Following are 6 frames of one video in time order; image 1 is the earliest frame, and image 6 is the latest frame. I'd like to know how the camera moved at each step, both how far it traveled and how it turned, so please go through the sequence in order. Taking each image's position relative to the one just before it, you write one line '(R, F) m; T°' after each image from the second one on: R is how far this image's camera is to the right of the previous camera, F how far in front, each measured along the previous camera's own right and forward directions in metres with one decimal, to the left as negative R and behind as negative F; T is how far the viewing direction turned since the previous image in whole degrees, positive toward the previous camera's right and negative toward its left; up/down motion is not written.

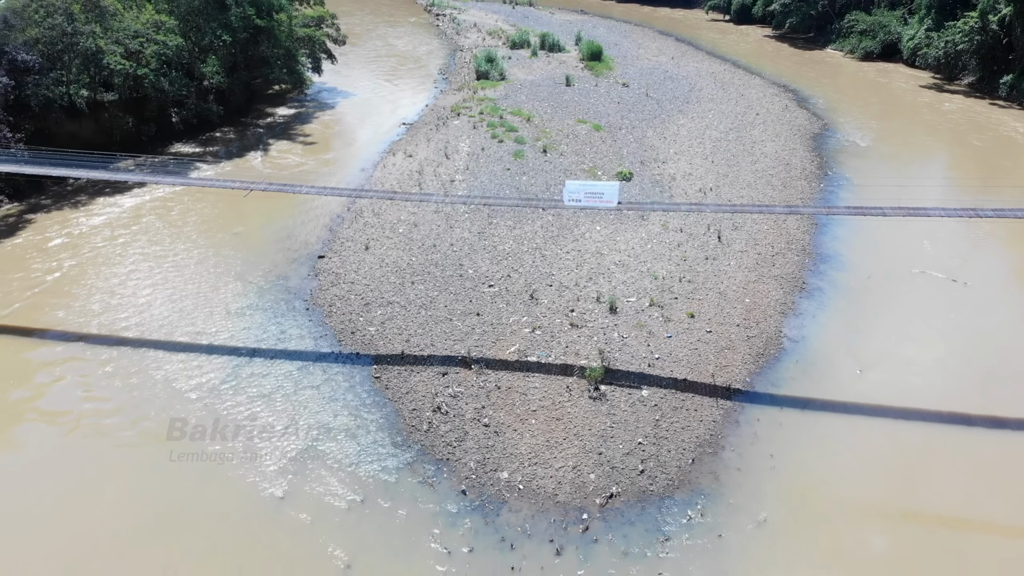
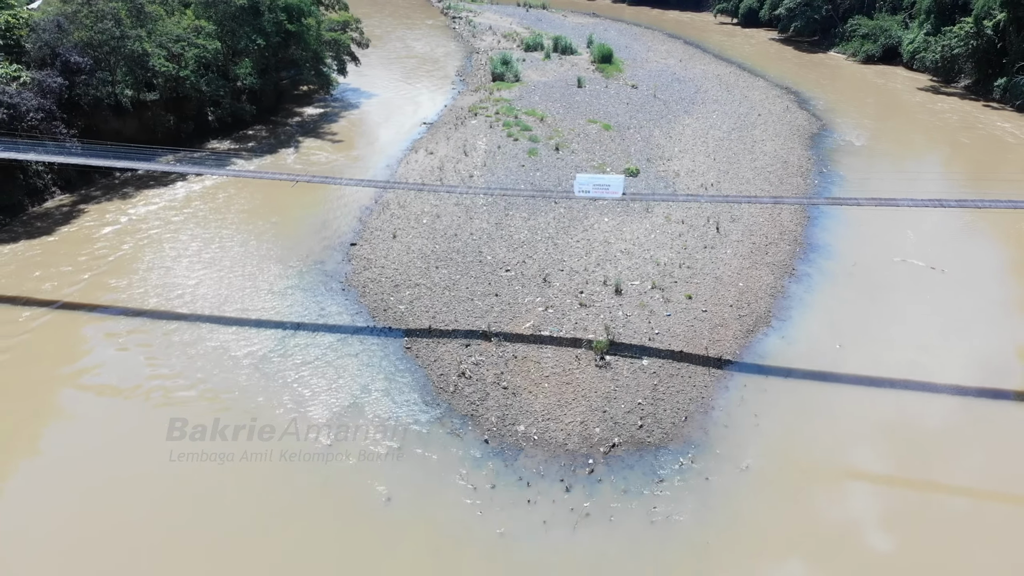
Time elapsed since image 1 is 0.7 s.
(-0.1, -1.4) m; -1°
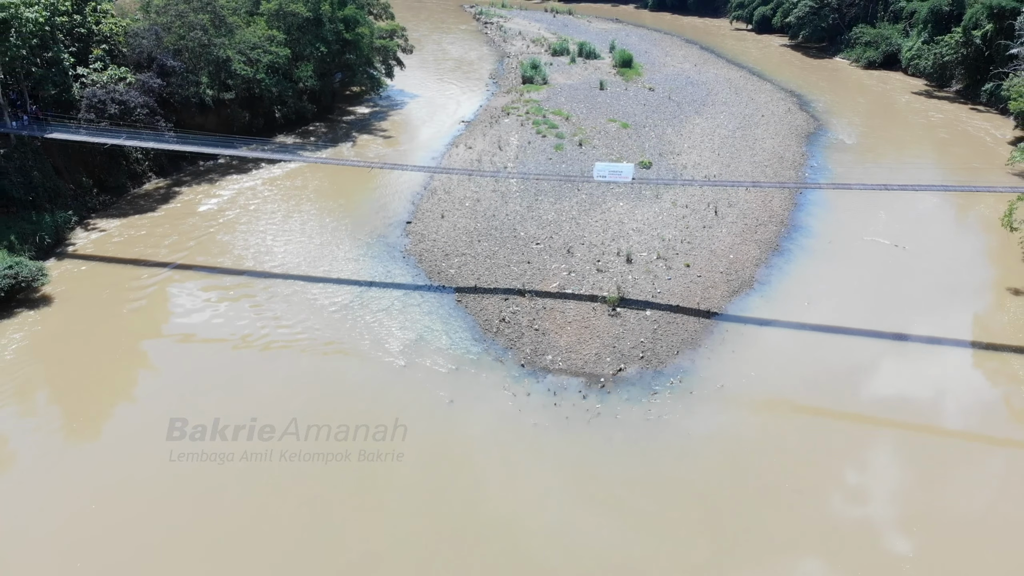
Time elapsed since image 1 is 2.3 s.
(-0.2, -3.0) m; -2°
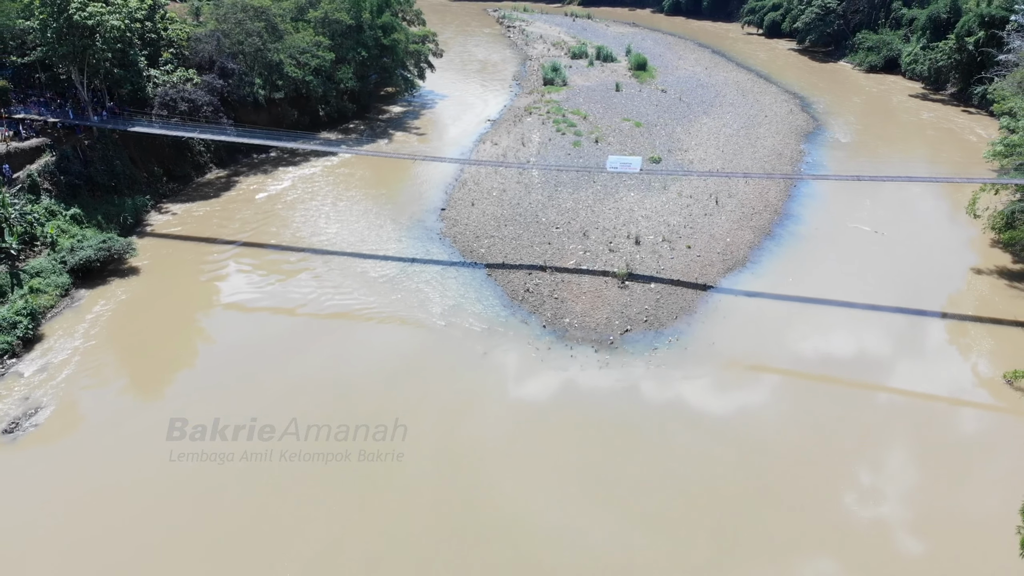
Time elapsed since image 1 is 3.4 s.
(-0.2, -2.4) m; -1°
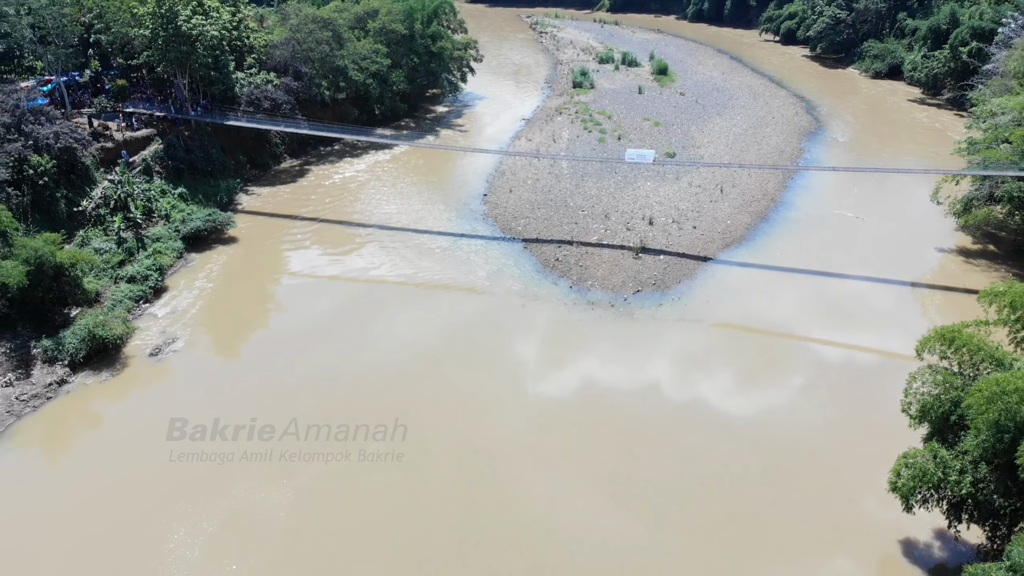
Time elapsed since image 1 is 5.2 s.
(-0.3, -3.7) m; -2°
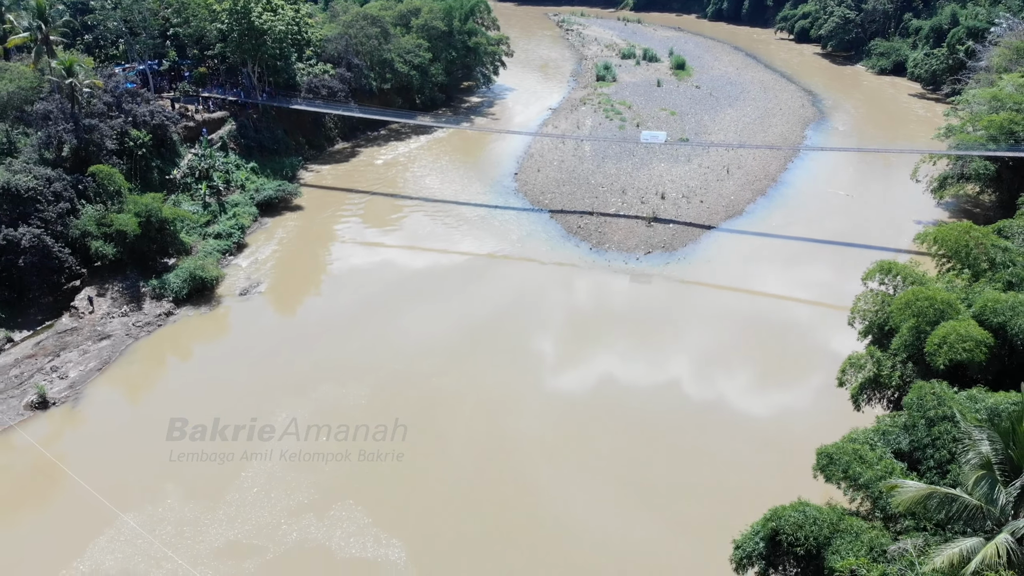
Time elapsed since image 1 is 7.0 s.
(-0.3, -3.3) m; -2°
